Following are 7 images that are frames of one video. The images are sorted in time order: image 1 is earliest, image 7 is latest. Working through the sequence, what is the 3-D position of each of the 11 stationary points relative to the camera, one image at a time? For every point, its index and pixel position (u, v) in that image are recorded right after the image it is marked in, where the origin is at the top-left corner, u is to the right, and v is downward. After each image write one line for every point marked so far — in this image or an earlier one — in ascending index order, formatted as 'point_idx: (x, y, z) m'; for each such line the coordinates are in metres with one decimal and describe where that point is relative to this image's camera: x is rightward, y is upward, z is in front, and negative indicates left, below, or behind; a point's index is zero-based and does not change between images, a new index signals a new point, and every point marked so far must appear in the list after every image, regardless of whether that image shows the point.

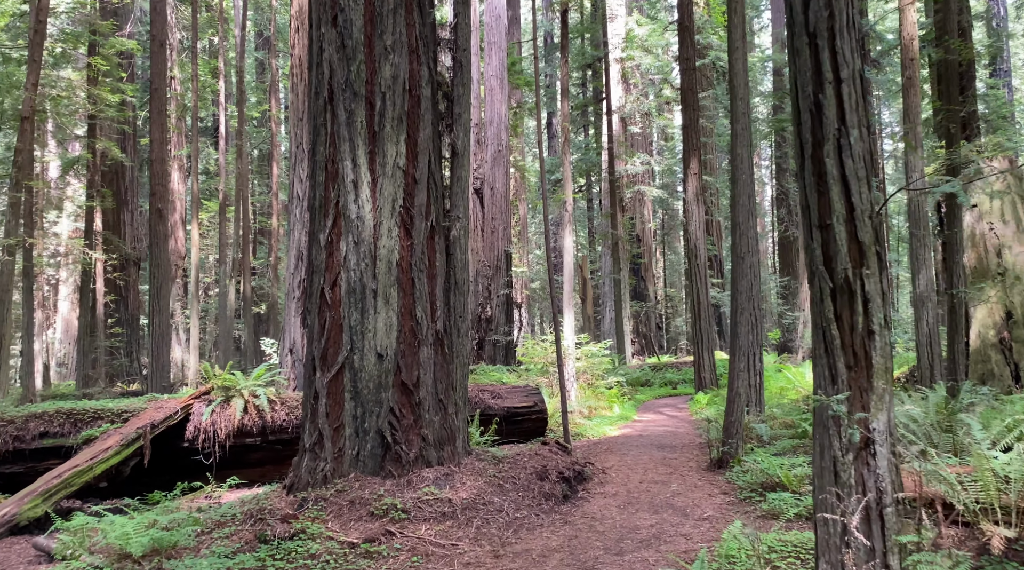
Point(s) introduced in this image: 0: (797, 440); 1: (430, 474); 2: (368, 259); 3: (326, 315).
0: (+3.3, -1.8, +9.9) m
1: (-0.7, -1.5, +6.8) m
2: (-1.2, +0.2, +7.0) m
3: (-1.6, -0.3, +7.0) m
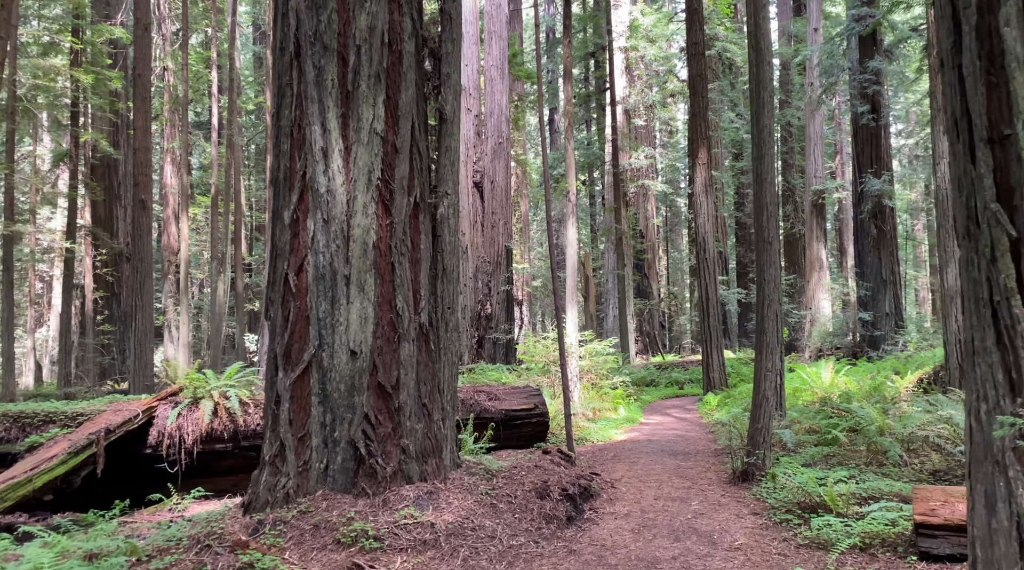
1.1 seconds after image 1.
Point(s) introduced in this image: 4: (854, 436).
0: (+3.3, -1.7, +8.9) m
1: (-0.7, -1.4, +5.8) m
2: (-1.2, +0.3, +6.0) m
3: (-1.6, -0.1, +6.0) m
4: (+3.7, -1.6, +9.1) m
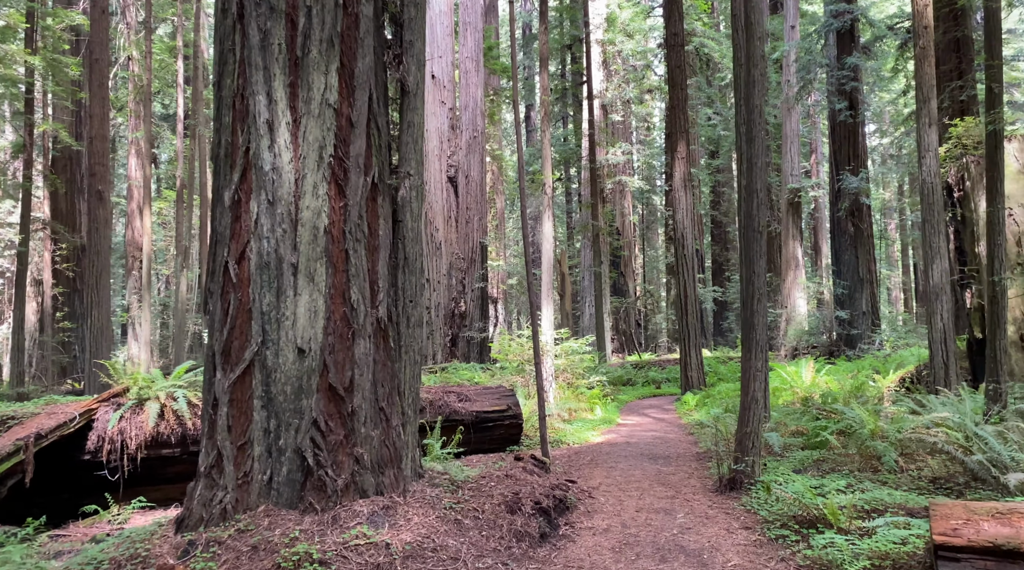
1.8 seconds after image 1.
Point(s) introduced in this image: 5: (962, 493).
0: (+3.0, -1.7, +8.4) m
1: (-0.9, -1.4, +5.2) m
2: (-1.4, +0.4, +5.4) m
3: (-1.8, -0.1, +5.3) m
4: (+3.4, -1.6, +8.6) m
5: (+3.7, -1.7, +6.8) m
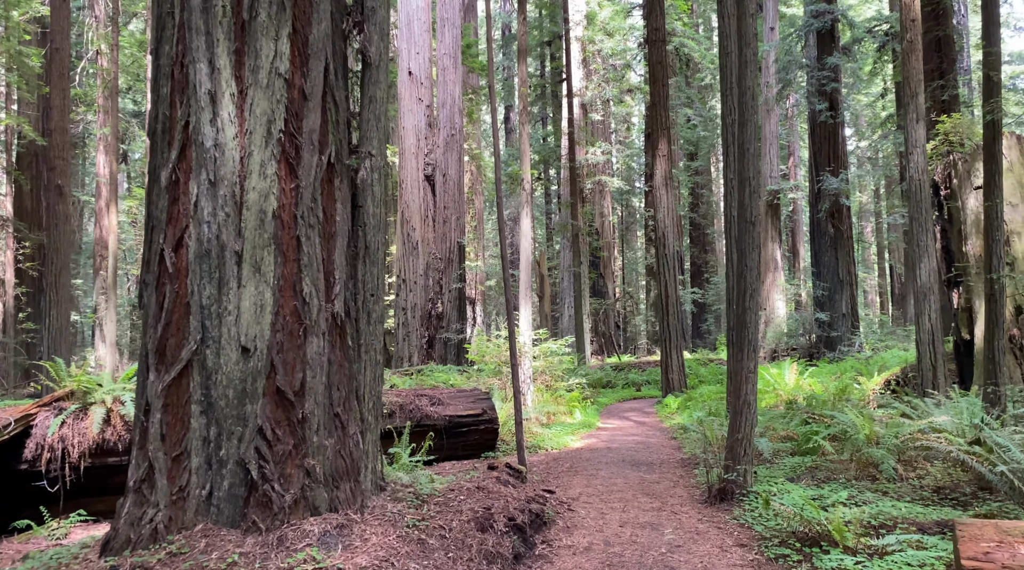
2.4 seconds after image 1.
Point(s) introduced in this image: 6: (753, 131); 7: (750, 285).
0: (+2.8, -1.6, +7.9) m
1: (-1.1, -1.3, +4.6) m
2: (-1.6, +0.4, +4.8) m
3: (-2.0, 0.0, +4.7) m
4: (+3.2, -1.6, +8.2) m
5: (+3.5, -1.7, +6.4) m
6: (+1.9, +1.2, +6.7) m
7: (+1.9, 0.0, +6.6) m
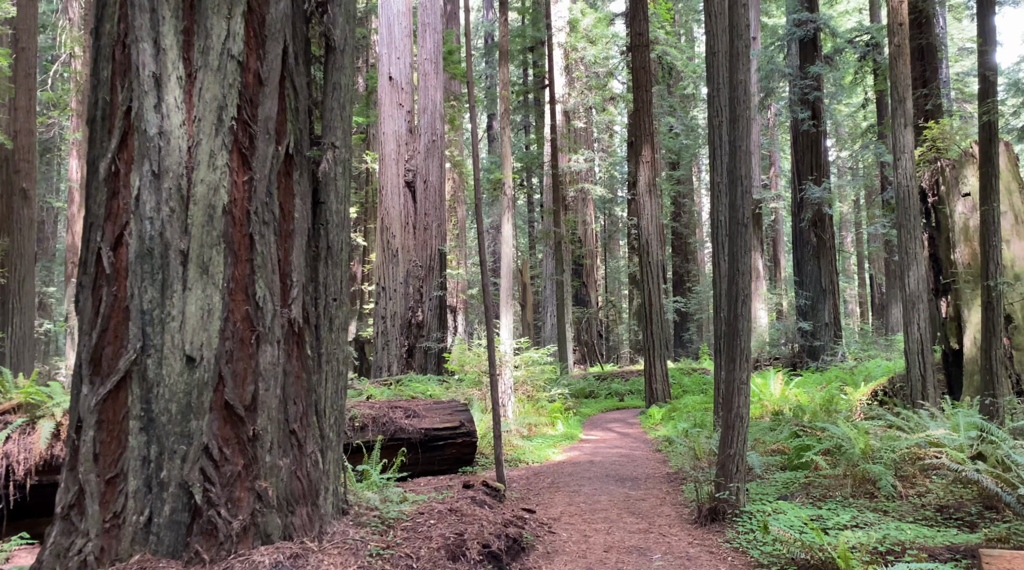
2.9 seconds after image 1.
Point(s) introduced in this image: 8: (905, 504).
0: (+2.6, -1.7, +7.5) m
1: (-1.2, -1.3, +4.1) m
2: (-1.7, +0.4, +4.3) m
3: (-2.1, 0.0, +4.2) m
4: (+3.0, -1.6, +7.8) m
5: (+3.3, -1.7, +6.0) m
6: (+1.8, +1.2, +6.4) m
7: (+1.7, 0.0, +6.2) m
8: (+3.1, -1.7, +6.5) m
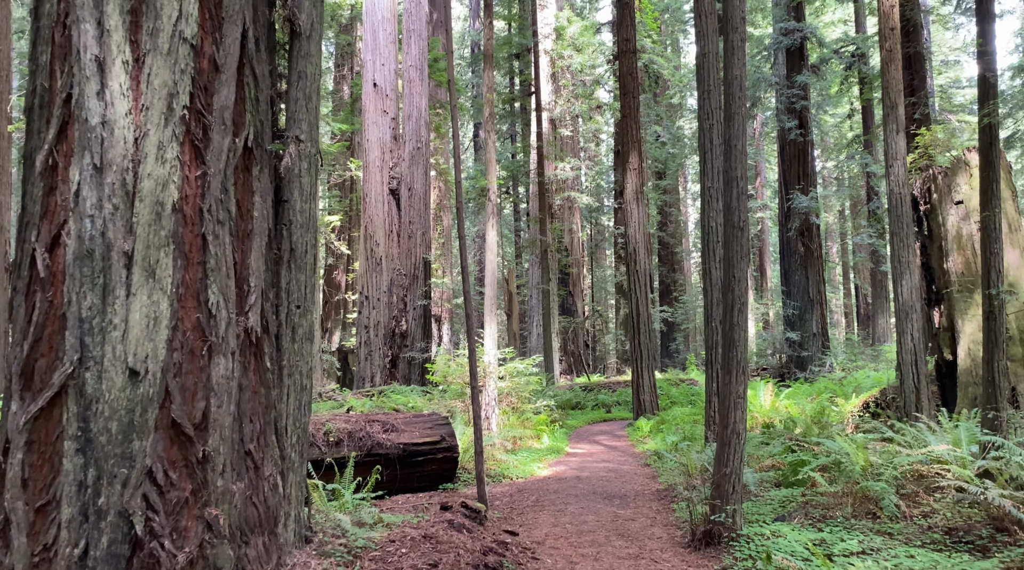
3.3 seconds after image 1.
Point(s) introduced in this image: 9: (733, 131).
0: (+2.4, -1.8, +7.2) m
1: (-1.3, -1.4, +3.7) m
2: (-1.8, +0.4, +3.9) m
3: (-2.2, -0.1, +3.8) m
4: (+2.8, -1.7, +7.4) m
5: (+3.2, -1.8, +5.6) m
6: (+1.6, +1.1, +6.0) m
7: (+1.6, -0.1, +5.9) m
8: (+2.9, -1.8, +6.2) m
9: (+1.6, +1.1, +6.0) m
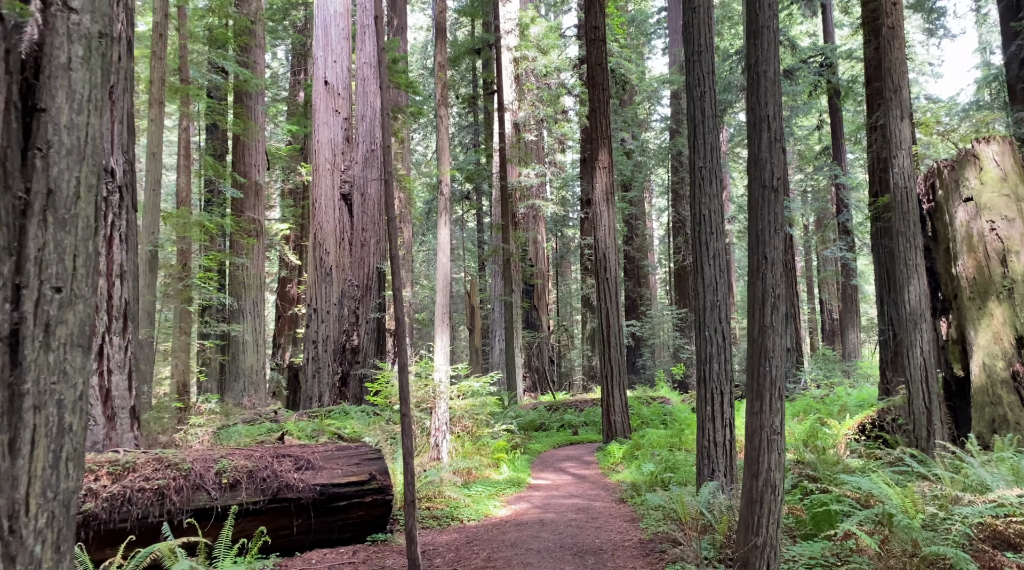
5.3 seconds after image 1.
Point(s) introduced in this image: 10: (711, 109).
0: (+2.0, -1.7, +5.4) m
1: (-1.5, -1.2, +1.8) m
2: (-2.1, +0.5, +2.0) m
3: (-2.4, +0.1, +1.9) m
4: (+2.4, -1.7, +5.7) m
5: (+2.9, -1.7, +3.9) m
6: (+1.3, +1.2, +4.3) m
7: (+1.3, 0.0, +4.1) m
8: (+2.6, -1.7, +4.4) m
9: (+1.2, +1.2, +4.3) m
10: (+1.8, +1.6, +7.7) m
